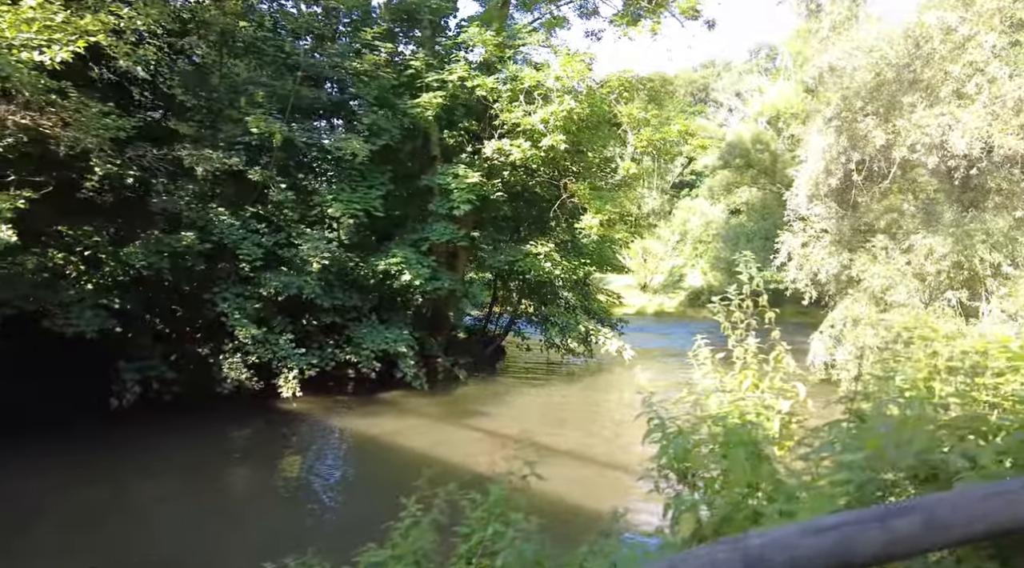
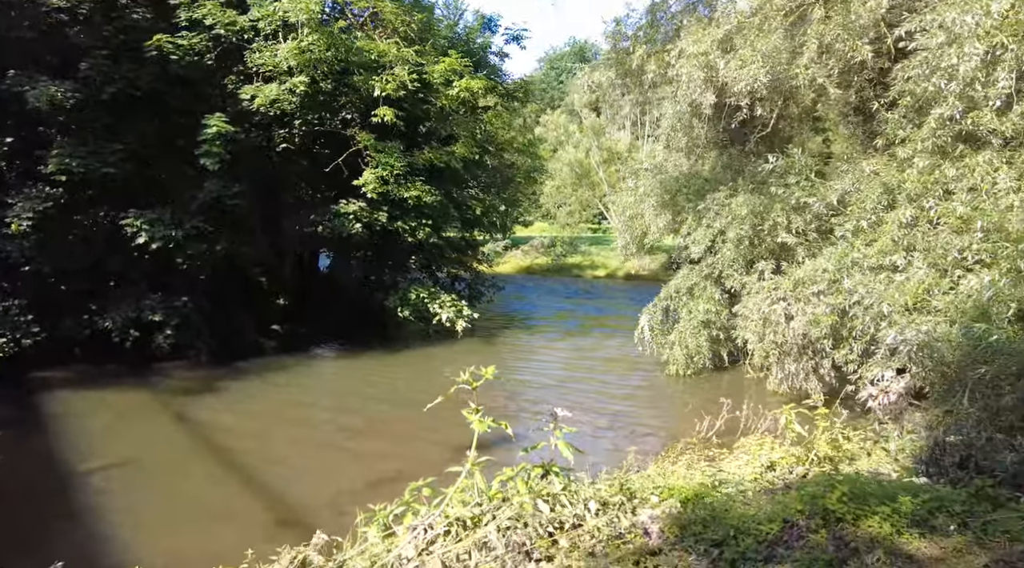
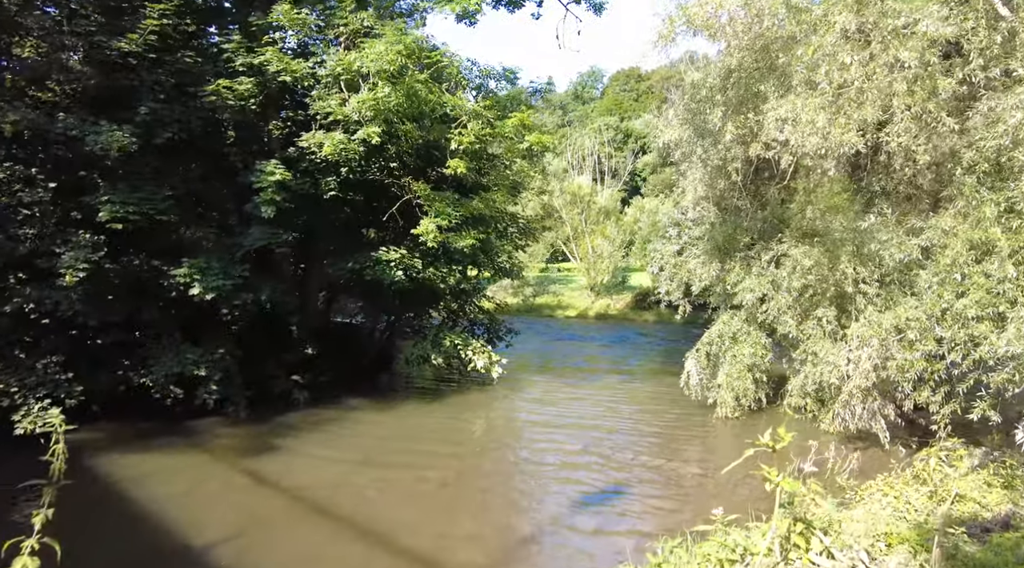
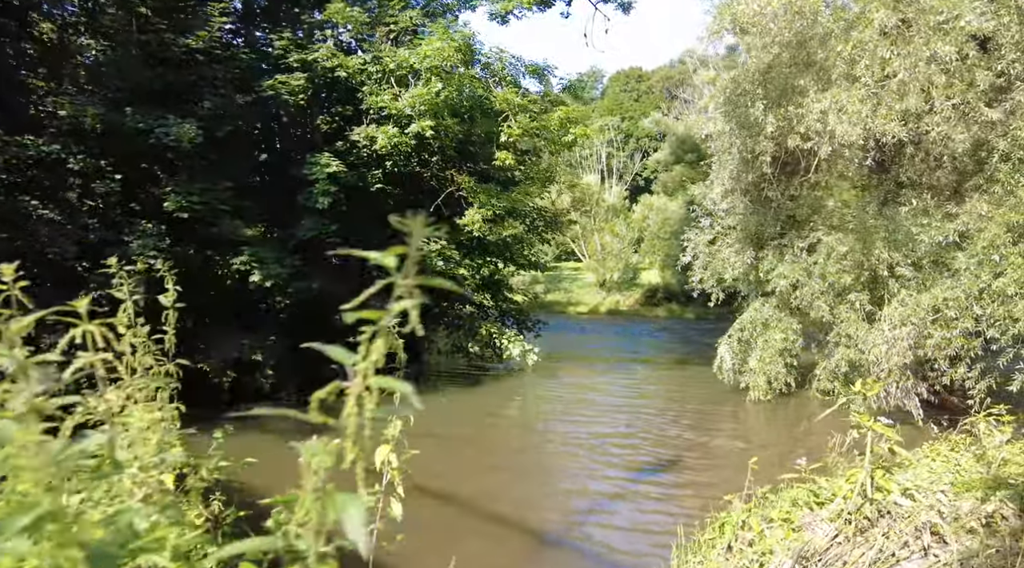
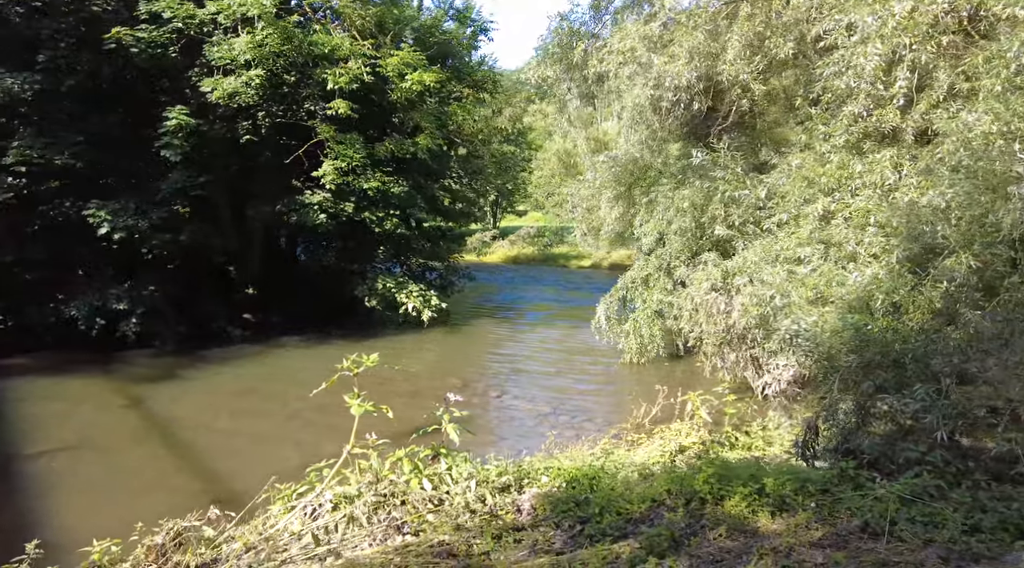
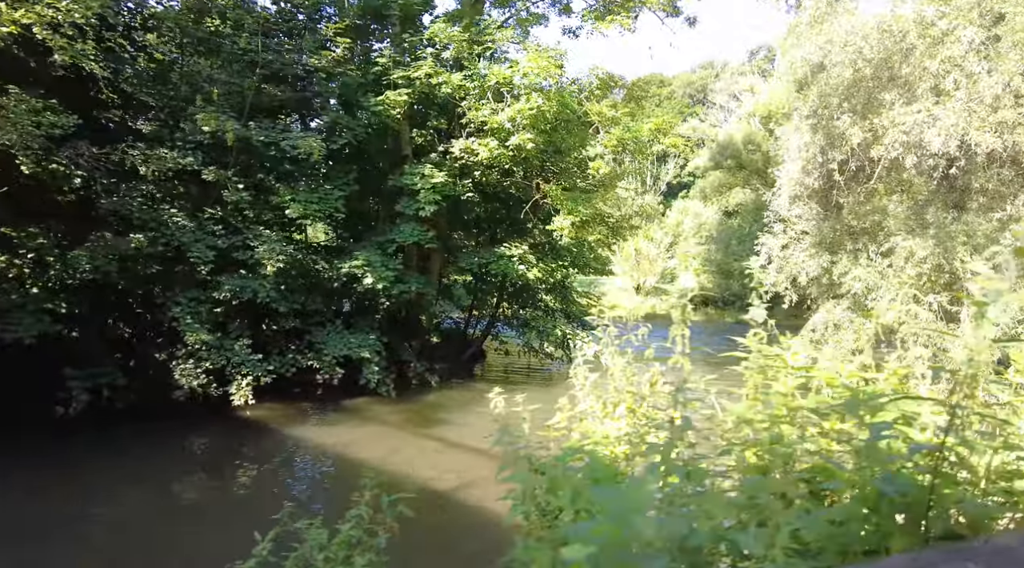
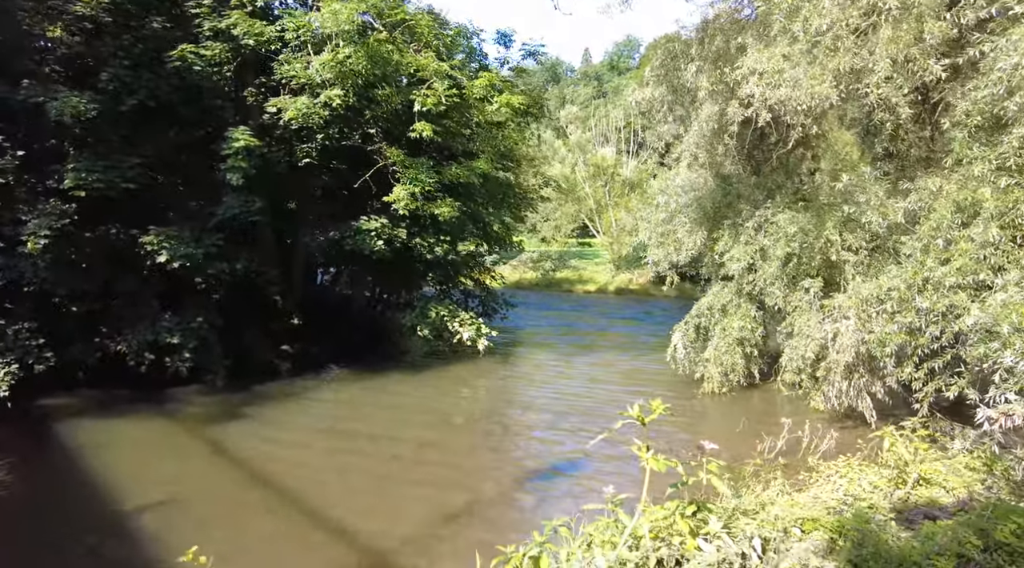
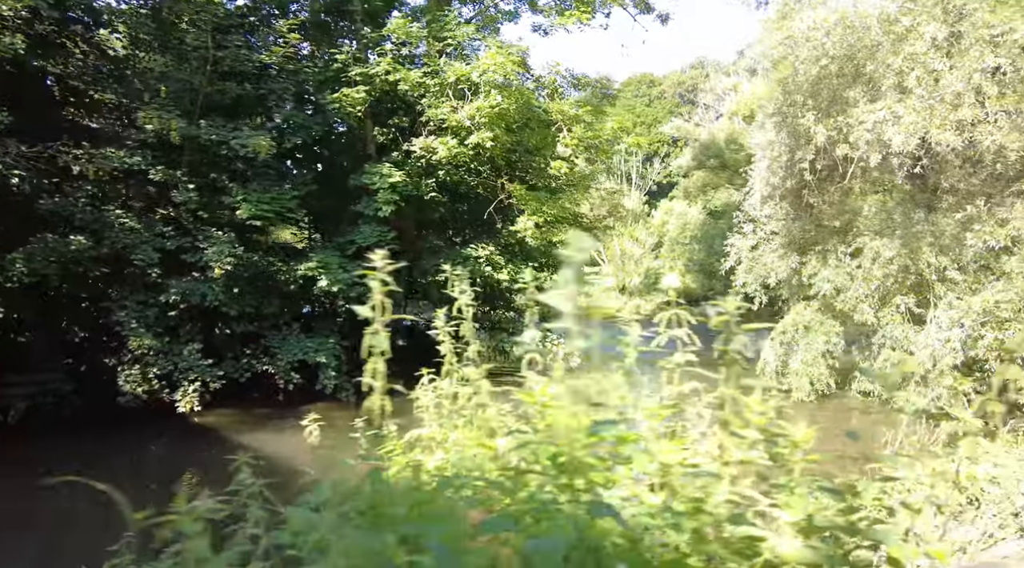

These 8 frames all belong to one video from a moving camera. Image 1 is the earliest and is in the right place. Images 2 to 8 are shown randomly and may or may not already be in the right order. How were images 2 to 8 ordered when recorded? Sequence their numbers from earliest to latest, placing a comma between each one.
6, 8, 4, 3, 7, 2, 5
